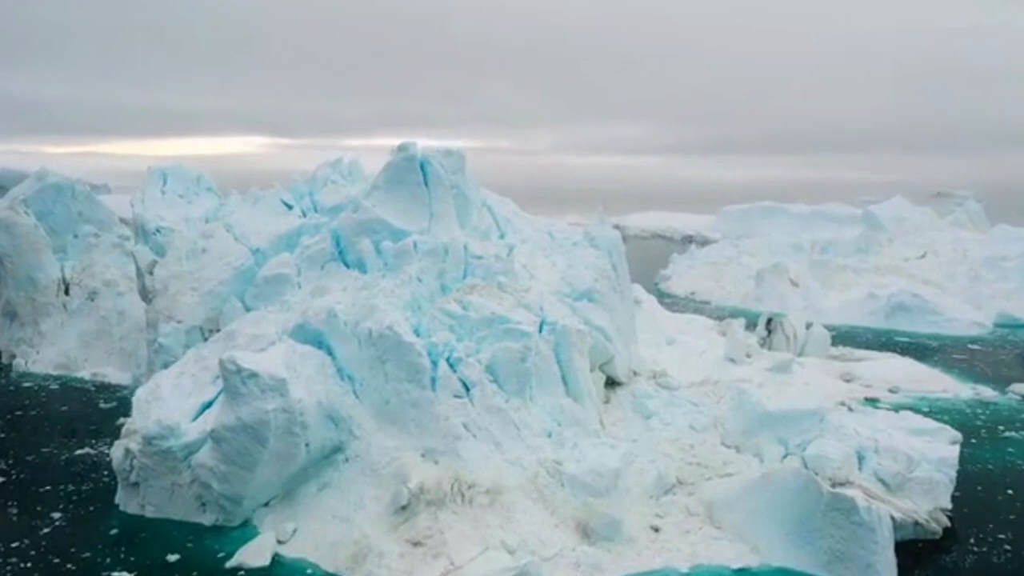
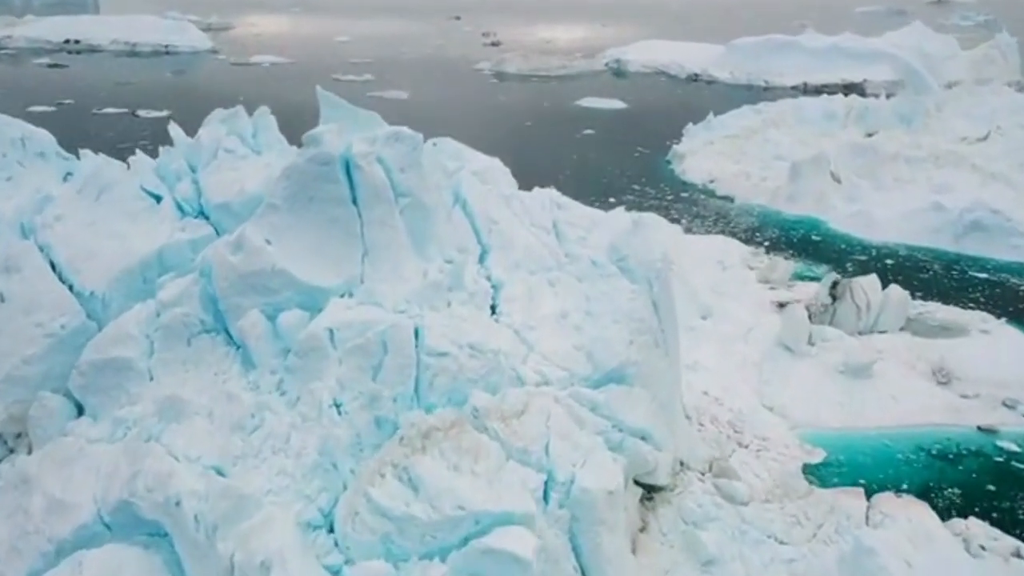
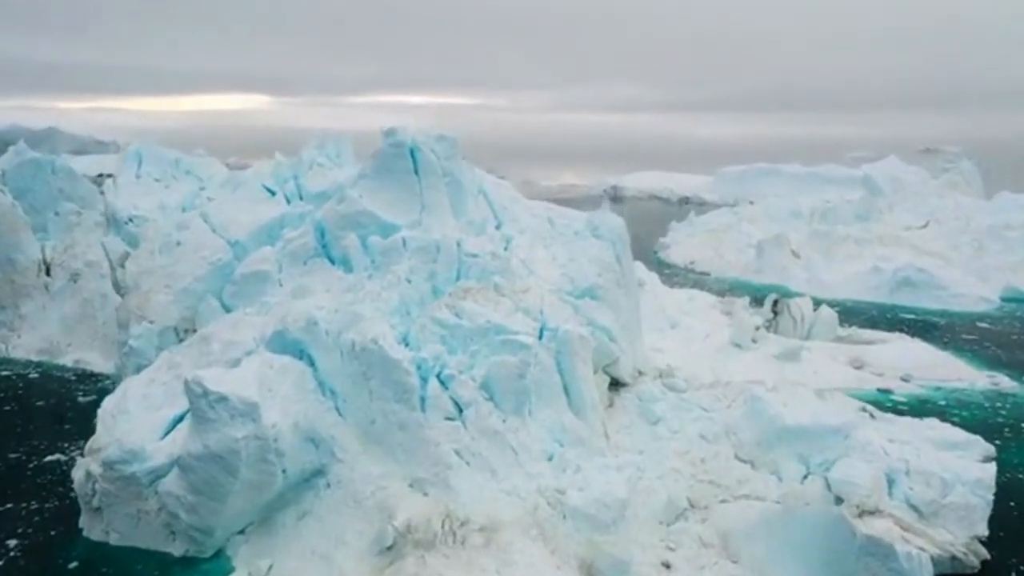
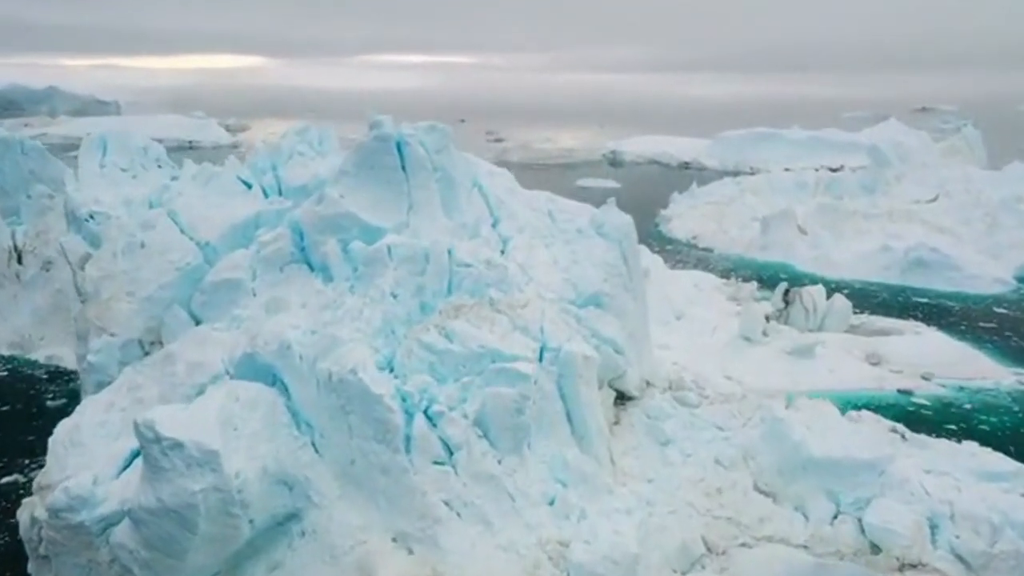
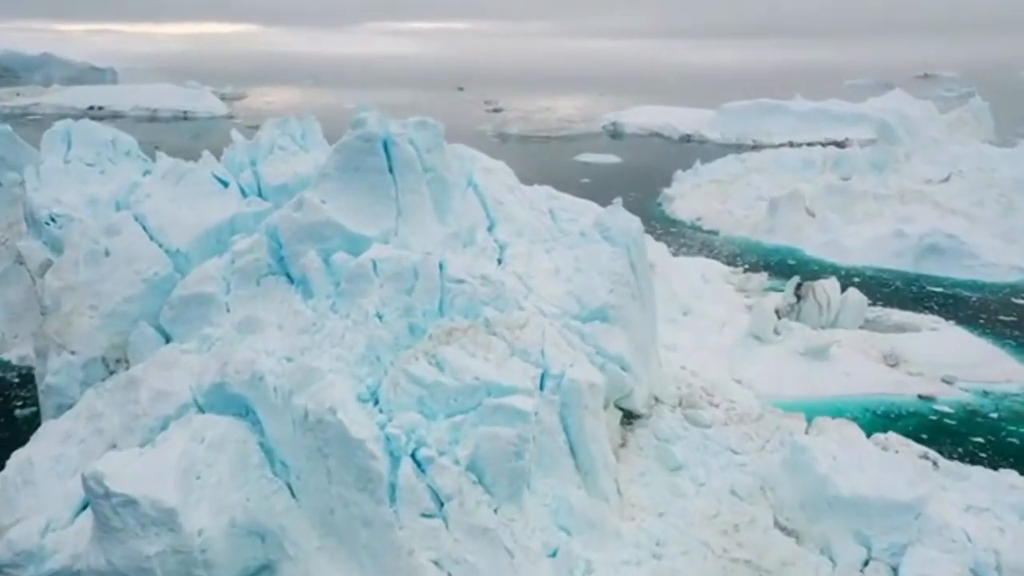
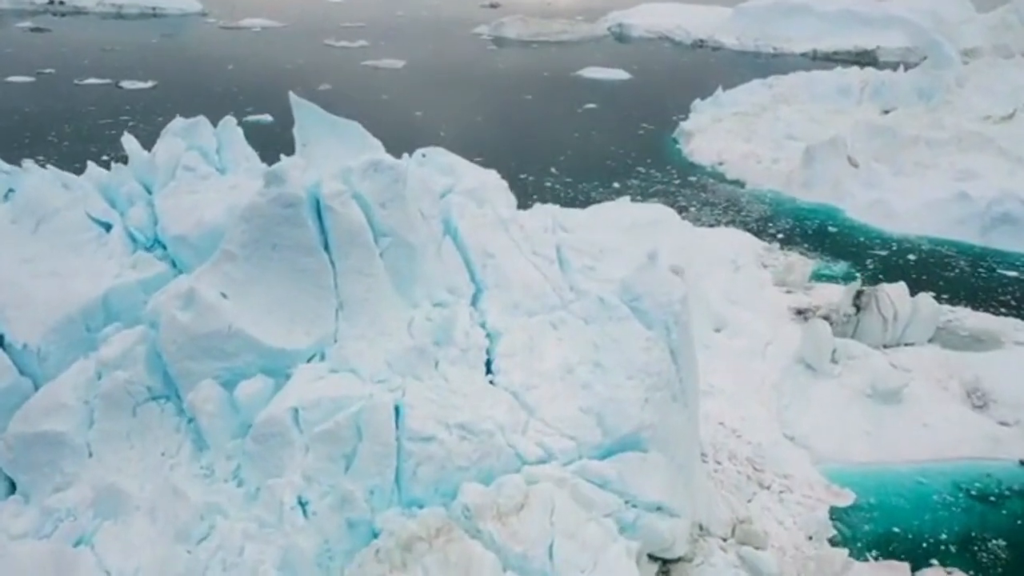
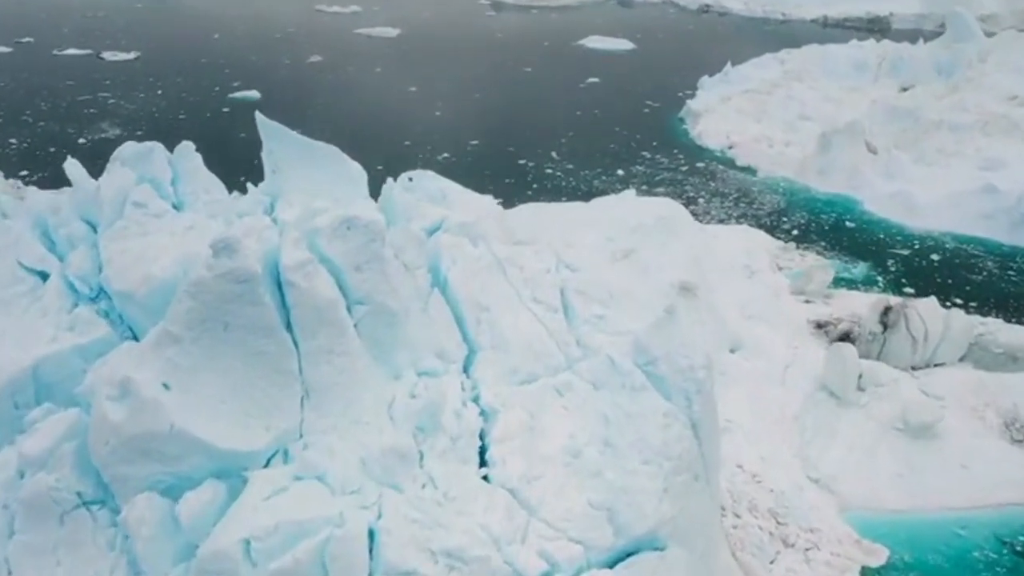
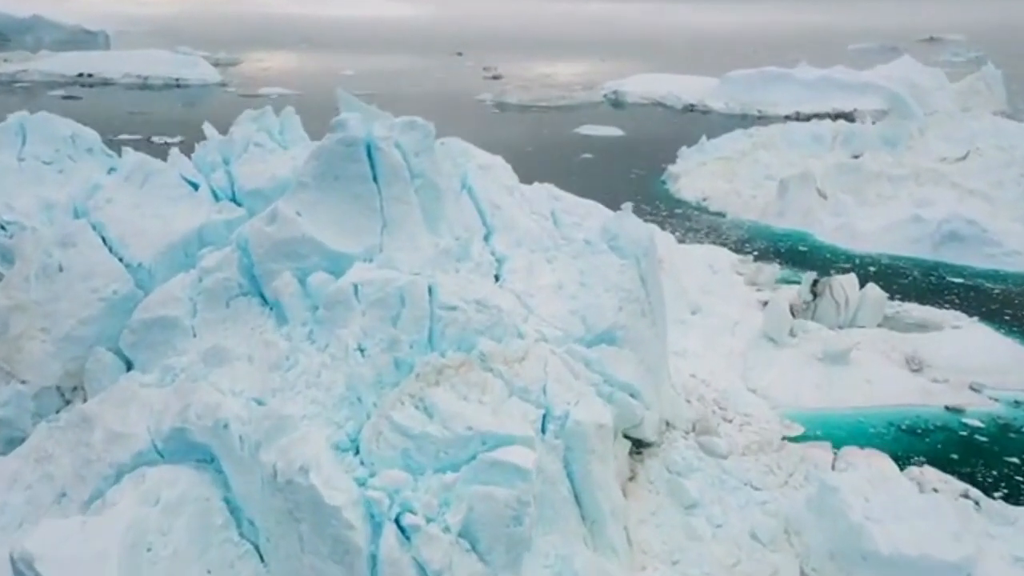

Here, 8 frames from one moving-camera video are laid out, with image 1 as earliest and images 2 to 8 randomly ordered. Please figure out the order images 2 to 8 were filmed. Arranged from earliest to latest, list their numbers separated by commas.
3, 4, 5, 8, 2, 6, 7
